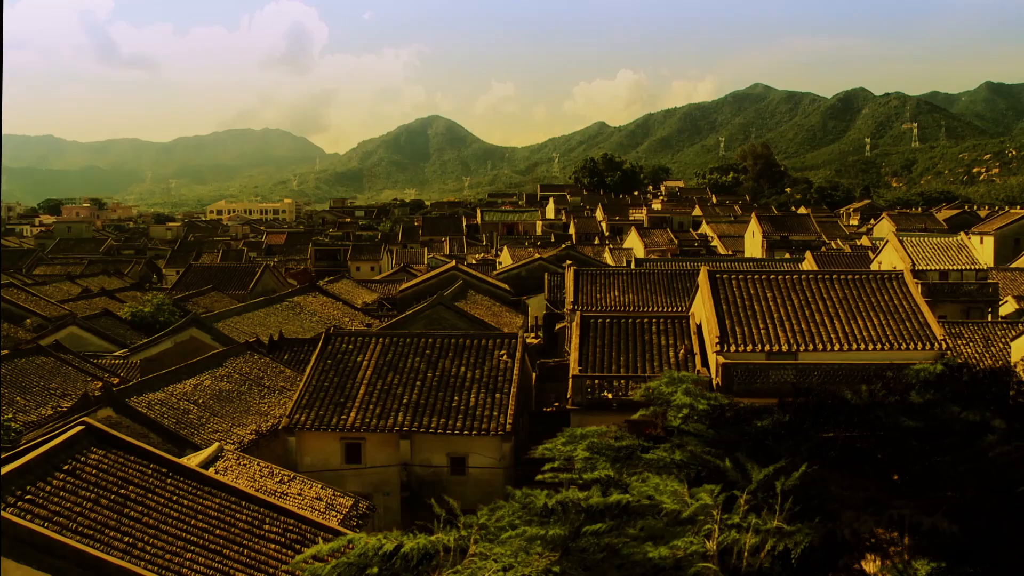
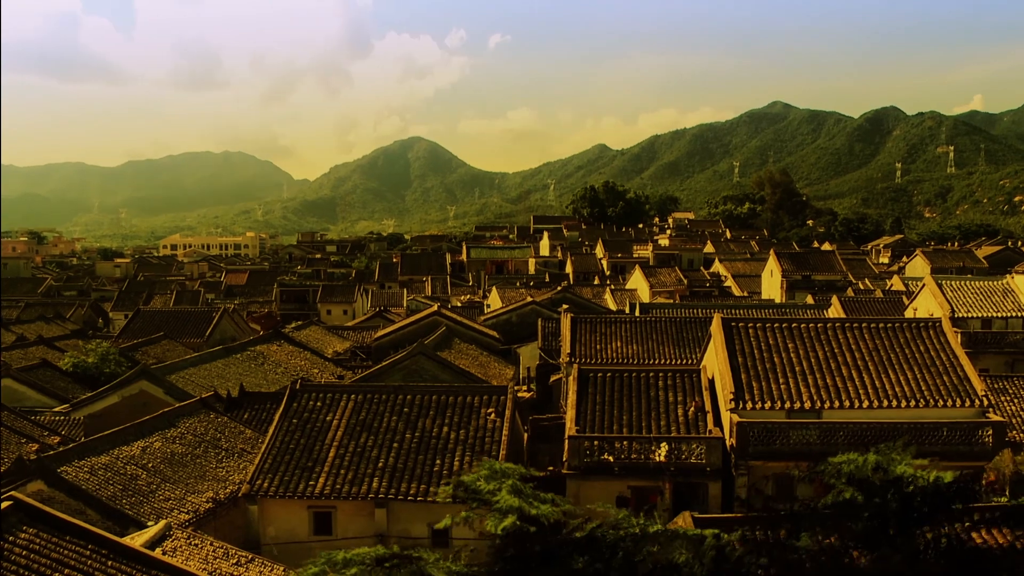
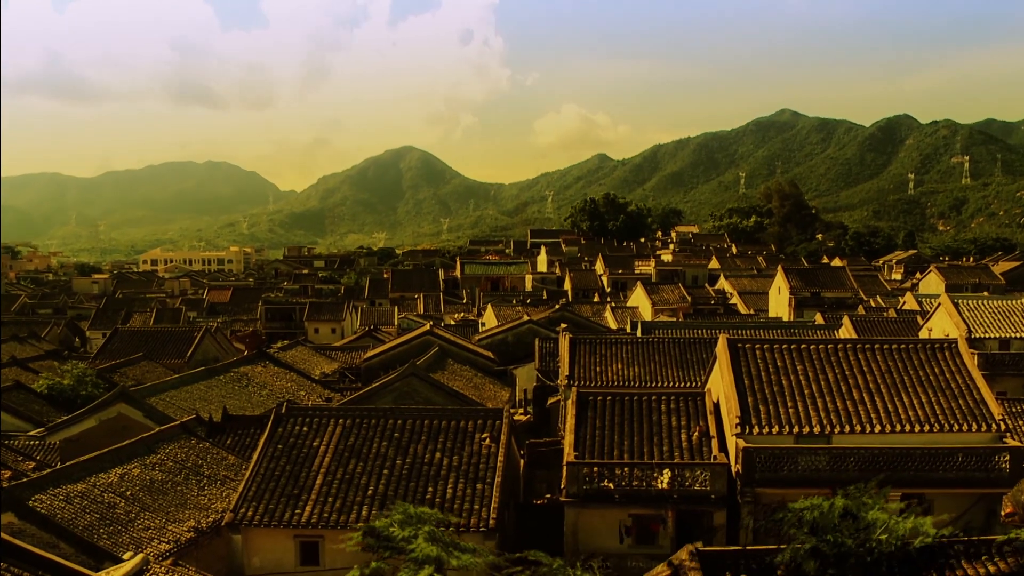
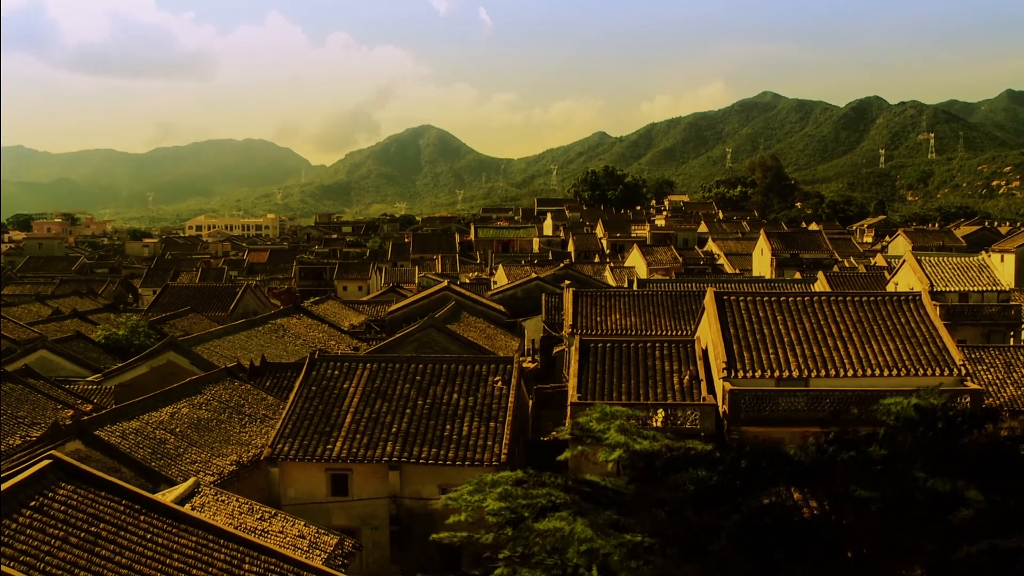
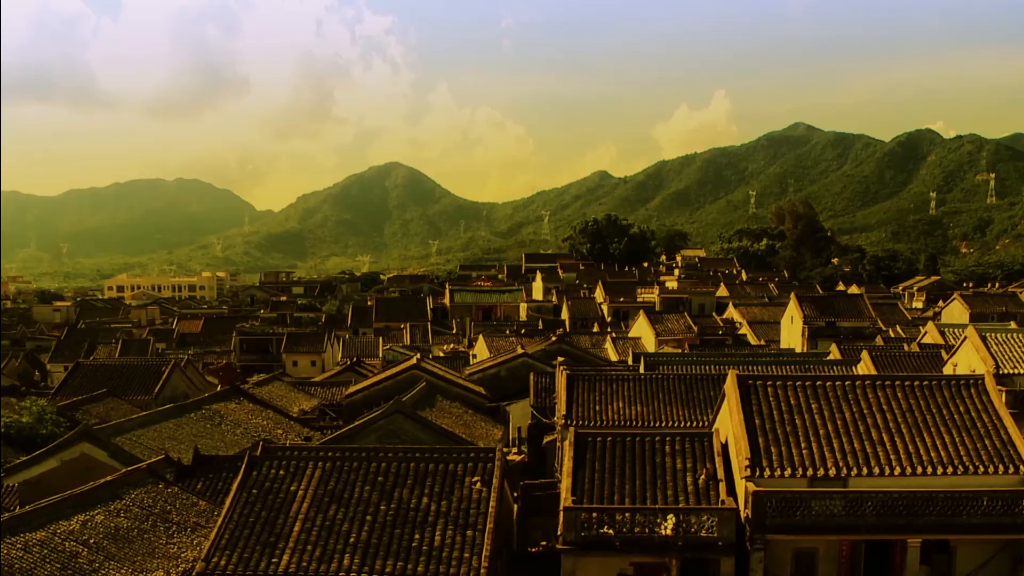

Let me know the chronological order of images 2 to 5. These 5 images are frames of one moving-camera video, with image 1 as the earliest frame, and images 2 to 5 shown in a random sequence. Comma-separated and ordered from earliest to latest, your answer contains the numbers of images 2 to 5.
4, 2, 3, 5
